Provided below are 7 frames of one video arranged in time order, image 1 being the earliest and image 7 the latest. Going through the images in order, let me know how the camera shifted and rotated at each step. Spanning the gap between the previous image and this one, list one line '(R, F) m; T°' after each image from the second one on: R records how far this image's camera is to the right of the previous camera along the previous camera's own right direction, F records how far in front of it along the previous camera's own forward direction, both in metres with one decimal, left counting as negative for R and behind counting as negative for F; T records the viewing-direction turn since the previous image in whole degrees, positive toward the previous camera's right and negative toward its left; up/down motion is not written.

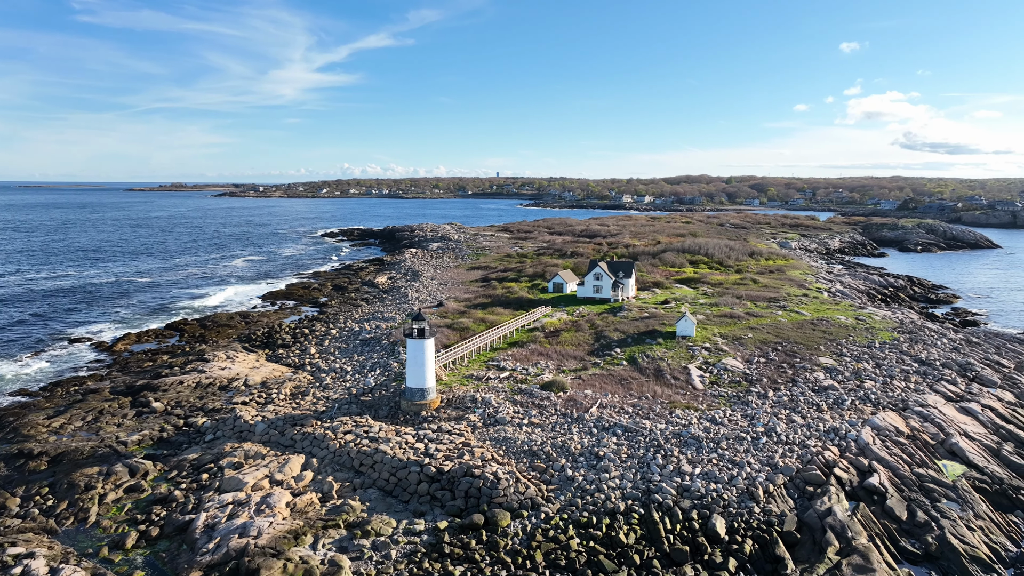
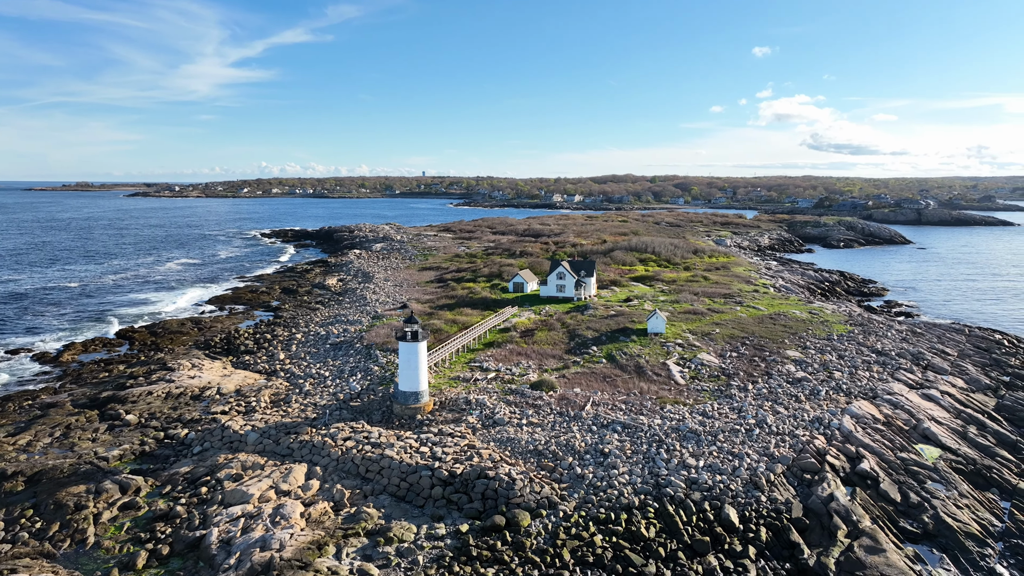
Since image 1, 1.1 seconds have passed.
(-1.6, 0.0) m; +6°
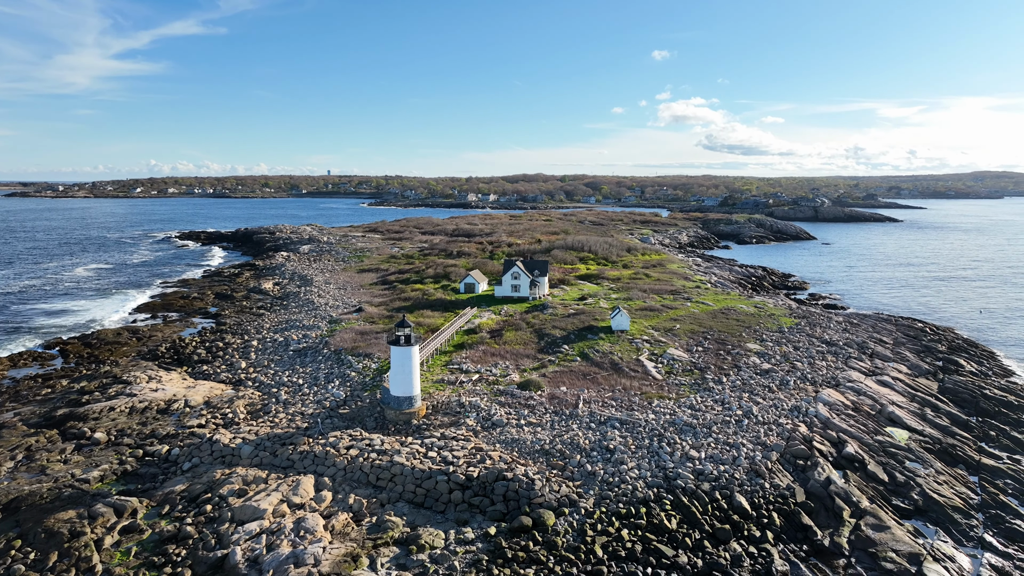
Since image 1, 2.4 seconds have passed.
(-2.0, 0.0) m; +7°
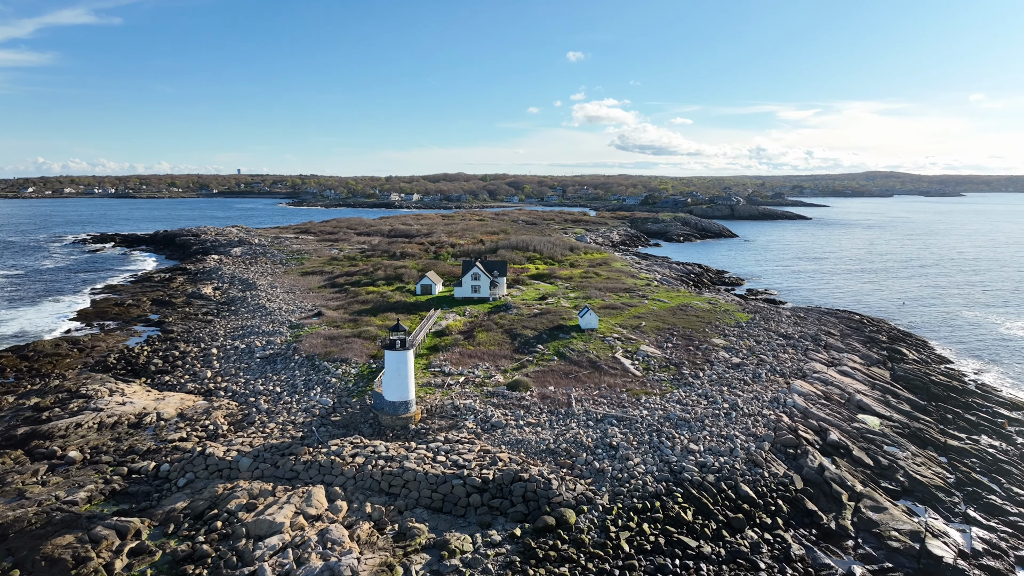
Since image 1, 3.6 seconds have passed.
(-1.8, 0.0) m; +6°
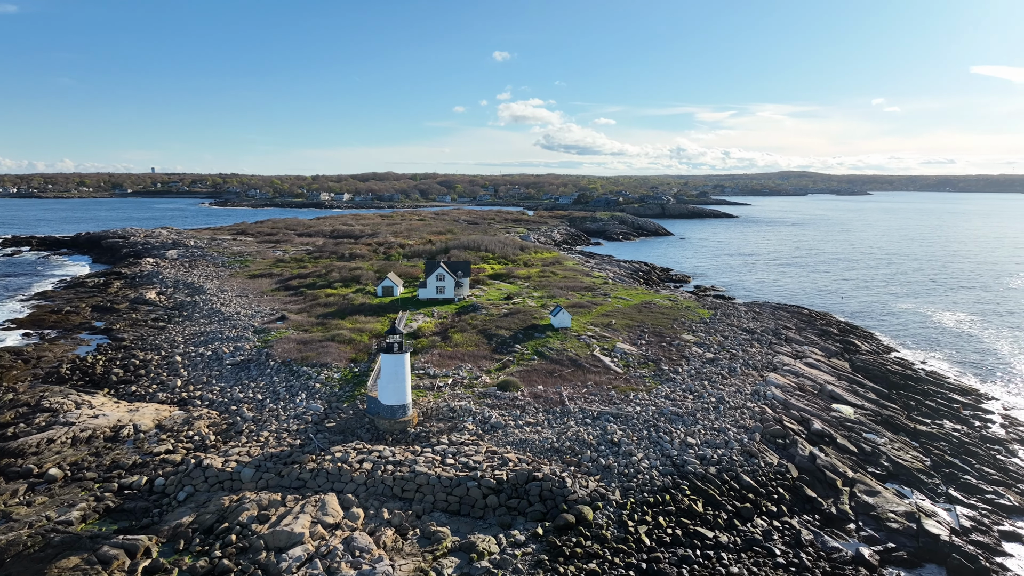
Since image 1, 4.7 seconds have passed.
(-1.6, 0.0) m; +6°
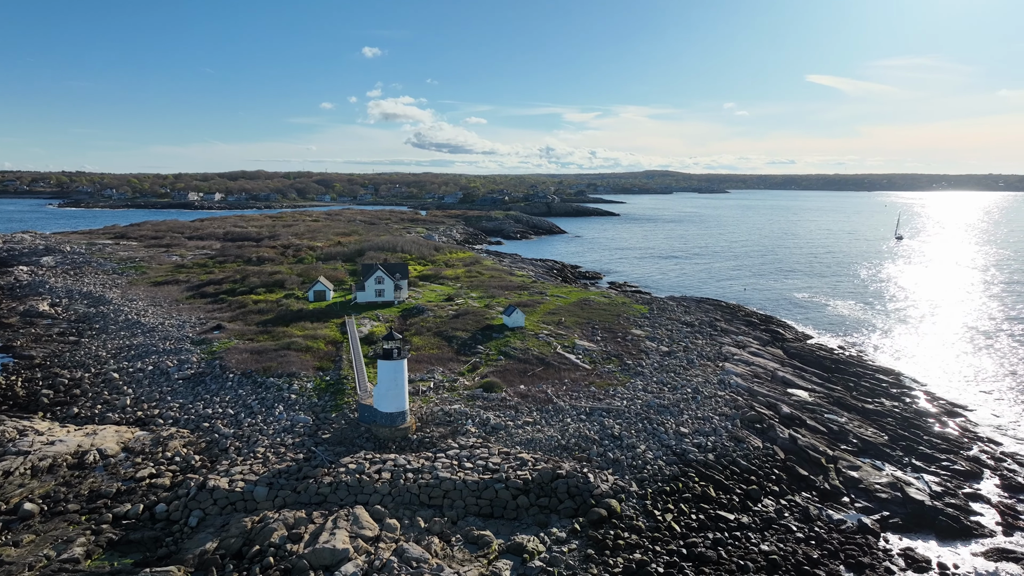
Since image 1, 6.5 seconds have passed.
(-2.8, +0.1) m; +10°
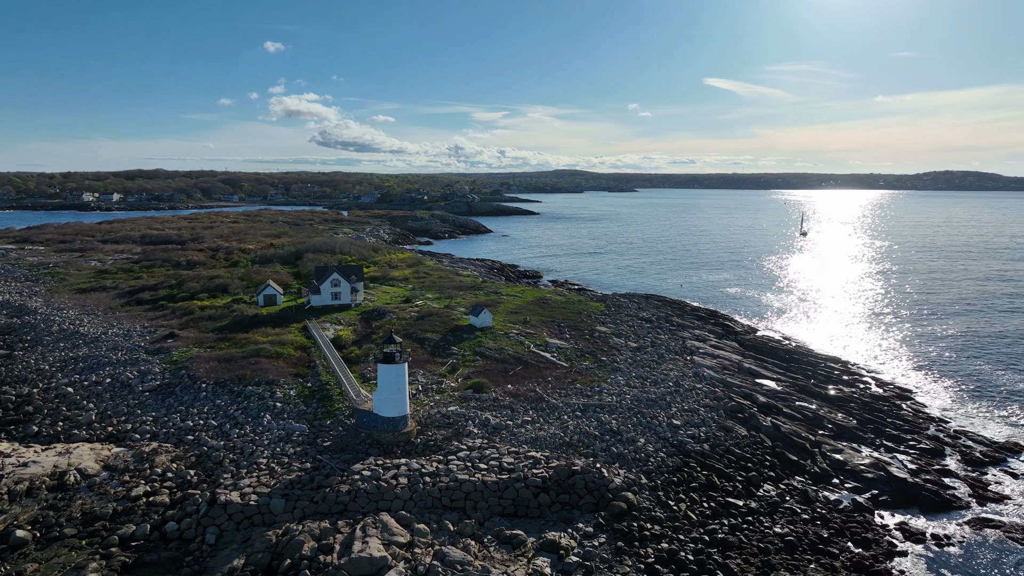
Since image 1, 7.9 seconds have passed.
(-2.0, 0.0) m; +7°
